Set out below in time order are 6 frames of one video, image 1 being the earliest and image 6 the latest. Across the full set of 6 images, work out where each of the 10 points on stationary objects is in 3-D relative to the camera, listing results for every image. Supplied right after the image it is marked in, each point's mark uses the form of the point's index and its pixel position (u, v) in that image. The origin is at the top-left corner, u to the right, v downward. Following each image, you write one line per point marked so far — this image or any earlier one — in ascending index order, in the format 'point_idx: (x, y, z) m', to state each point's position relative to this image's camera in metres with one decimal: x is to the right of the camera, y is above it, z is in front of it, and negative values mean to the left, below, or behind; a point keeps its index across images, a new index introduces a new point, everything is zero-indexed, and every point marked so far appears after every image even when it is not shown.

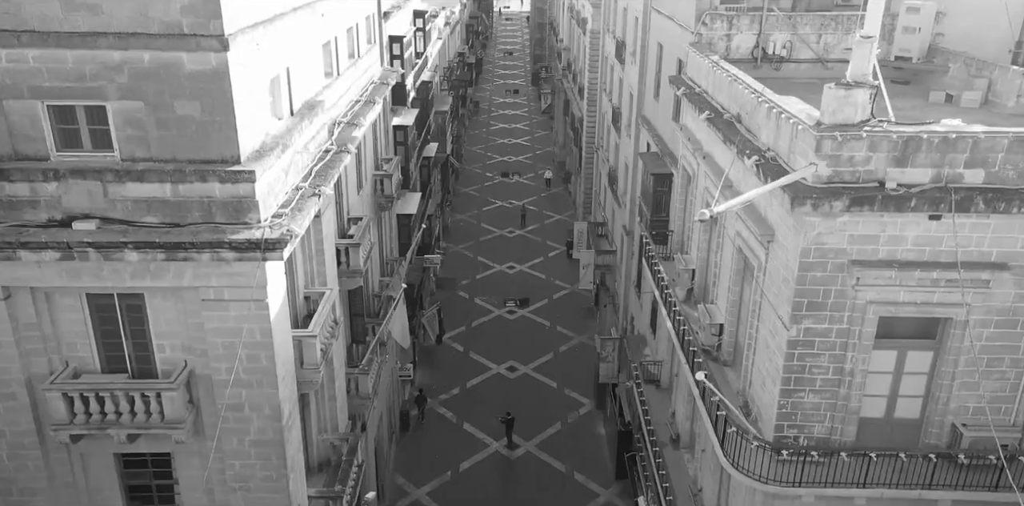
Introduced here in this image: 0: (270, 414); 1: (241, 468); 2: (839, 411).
0: (-4.4, -2.9, +16.4) m
1: (-5.1, -4.0, +16.9) m
2: (+5.9, -2.9, +16.3) m
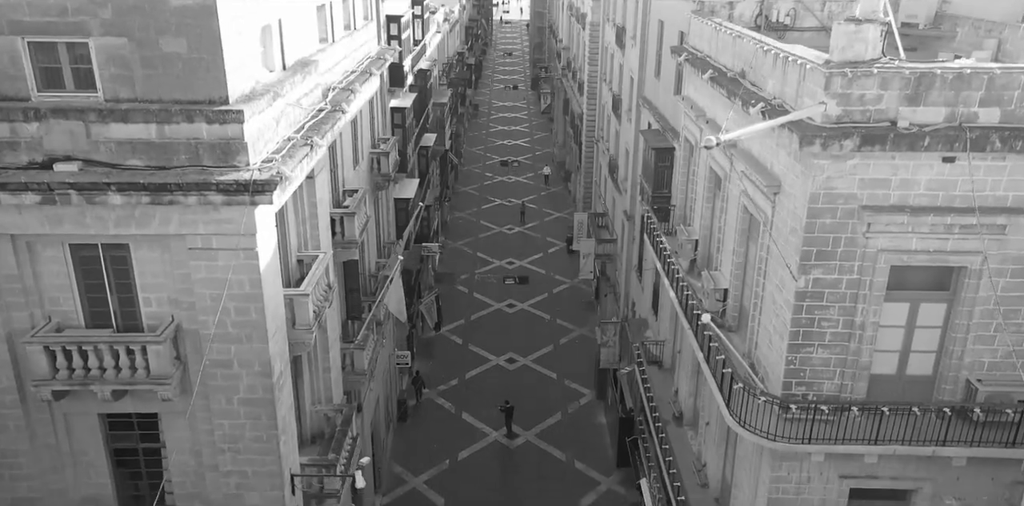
0: (-4.4, -2.1, +15.9) m
1: (-5.1, -3.2, +16.3) m
2: (+5.9, -2.0, +15.7) m
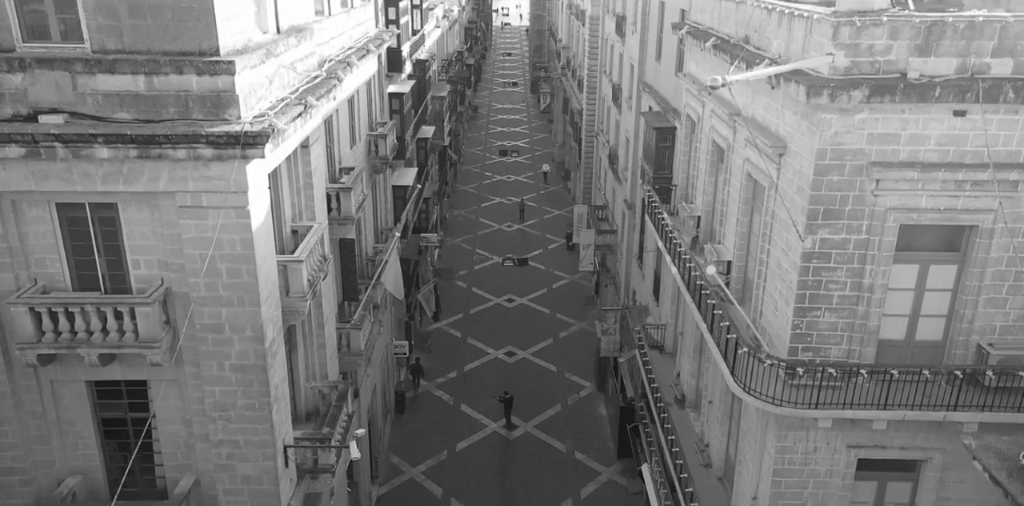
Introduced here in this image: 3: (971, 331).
0: (-4.5, -1.4, +15.4) m
1: (-5.1, -2.5, +15.9) m
2: (+5.9, -1.3, +15.3) m
3: (+7.7, -1.3, +15.1) m
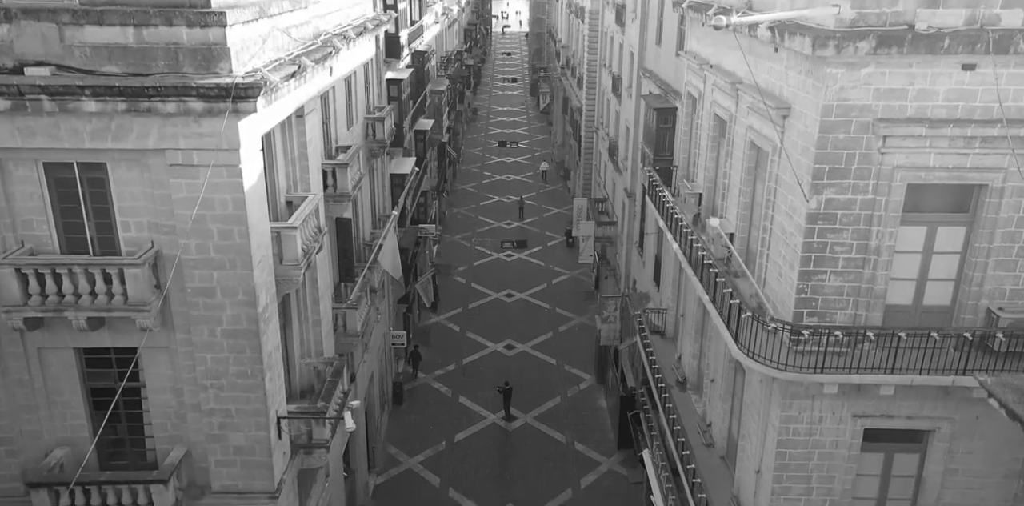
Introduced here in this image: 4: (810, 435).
0: (-4.5, -0.8, +15.1) m
1: (-5.2, -1.9, +15.5) m
2: (+5.8, -0.7, +15.0) m
3: (+7.7, -0.7, +14.8) m
4: (+5.3, -3.2, +16.0) m
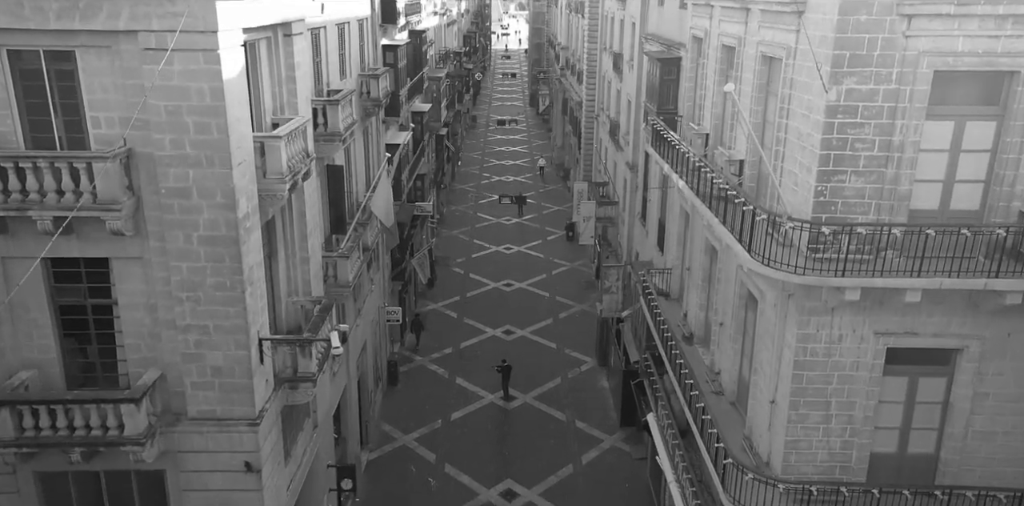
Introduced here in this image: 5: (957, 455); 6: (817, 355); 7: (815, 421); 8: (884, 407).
0: (-4.5, +0.8, +14.1) m
1: (-5.2, -0.3, +14.5) m
2: (+5.8, +0.9, +14.0) m
3: (+7.7, +0.9, +13.8) m
4: (+5.3, -1.7, +15.0) m
5: (+7.6, -3.4, +15.4) m
6: (+5.1, -1.7, +15.0) m
7: (+5.2, -2.9, +15.3) m
8: (+6.3, -2.6, +15.4) m
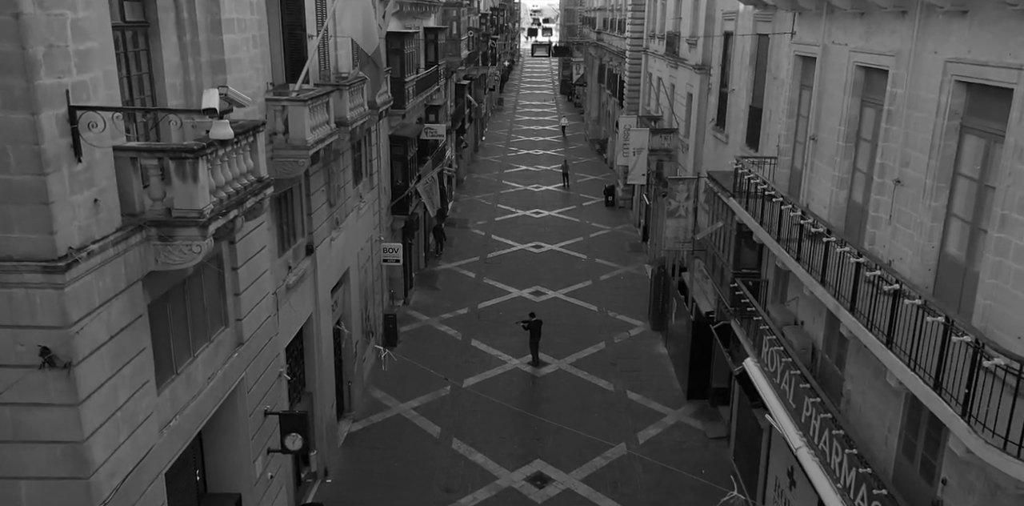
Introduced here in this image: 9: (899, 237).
0: (-4.1, +3.6, +6.5) m
1: (-4.8, +2.4, +6.9) m
2: (+6.2, +3.5, +6.1) m
3: (+8.1, +3.5, +5.9) m
4: (+5.7, +0.9, +7.1) m
5: (+8.0, -0.9, +7.5) m
6: (+5.5, +0.9, +7.1) m
7: (+5.6, -0.2, +7.5) m
8: (+6.8, 0.0, +7.5) m
9: (+5.2, +0.2, +12.2) m
